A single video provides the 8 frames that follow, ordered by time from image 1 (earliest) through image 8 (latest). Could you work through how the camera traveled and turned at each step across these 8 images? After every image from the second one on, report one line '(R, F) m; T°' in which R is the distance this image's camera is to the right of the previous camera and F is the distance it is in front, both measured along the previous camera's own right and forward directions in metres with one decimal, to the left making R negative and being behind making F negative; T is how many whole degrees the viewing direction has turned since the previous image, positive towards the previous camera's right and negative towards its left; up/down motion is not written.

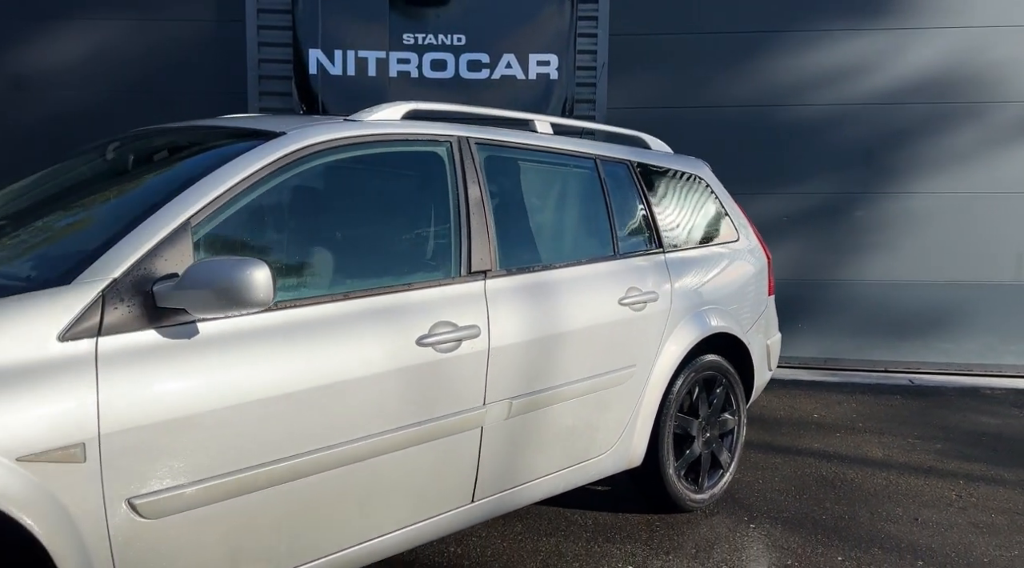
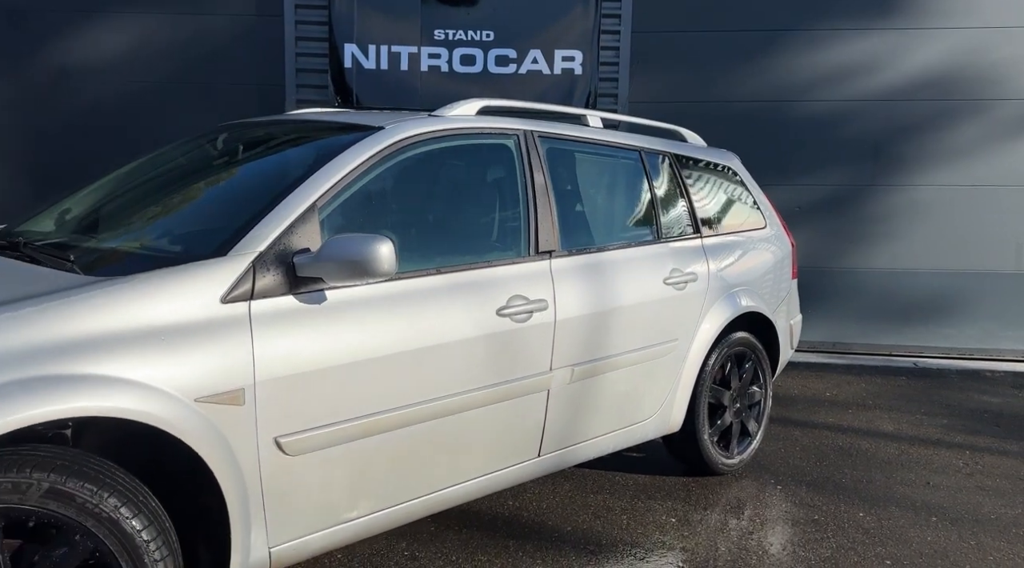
(-0.3, -0.4) m; 0°
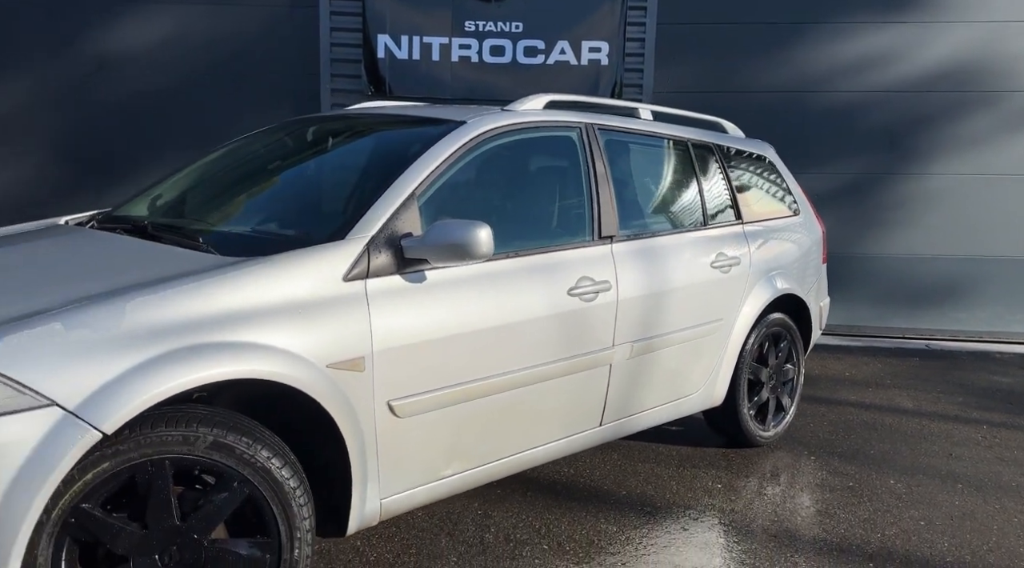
(-0.3, -0.3) m; 0°
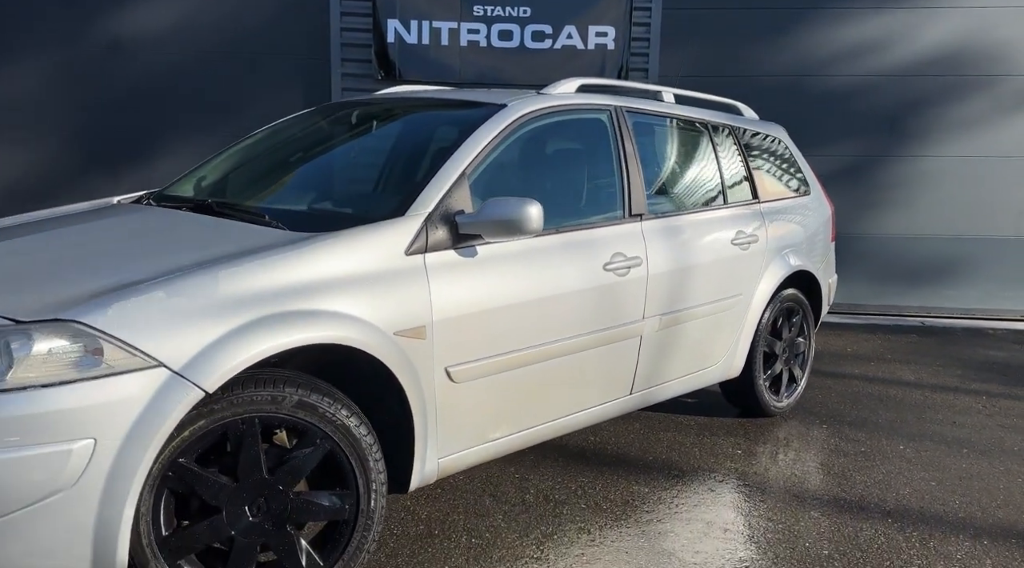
(-0.2, -0.2) m; +1°
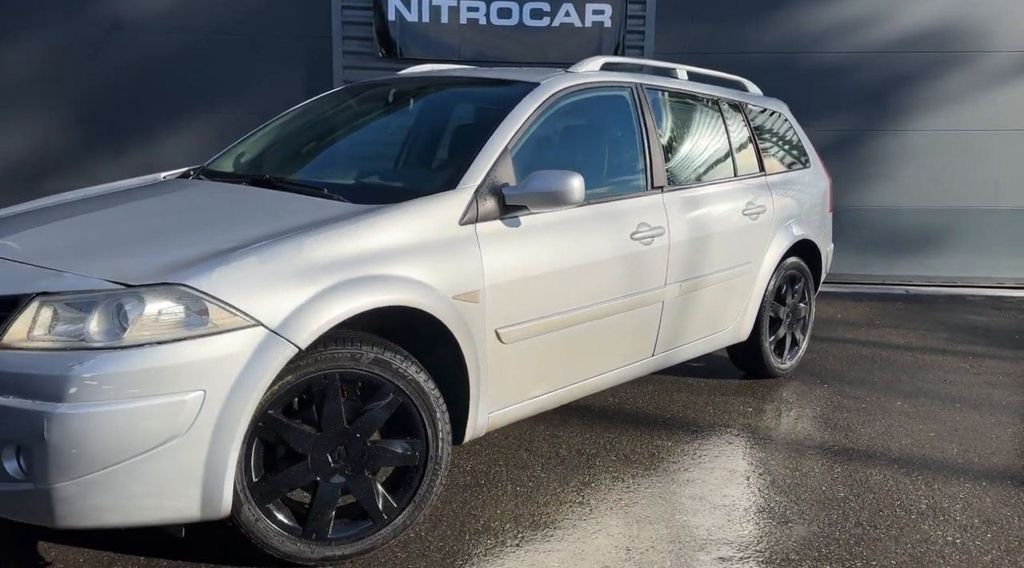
(-0.2, -0.2) m; +2°
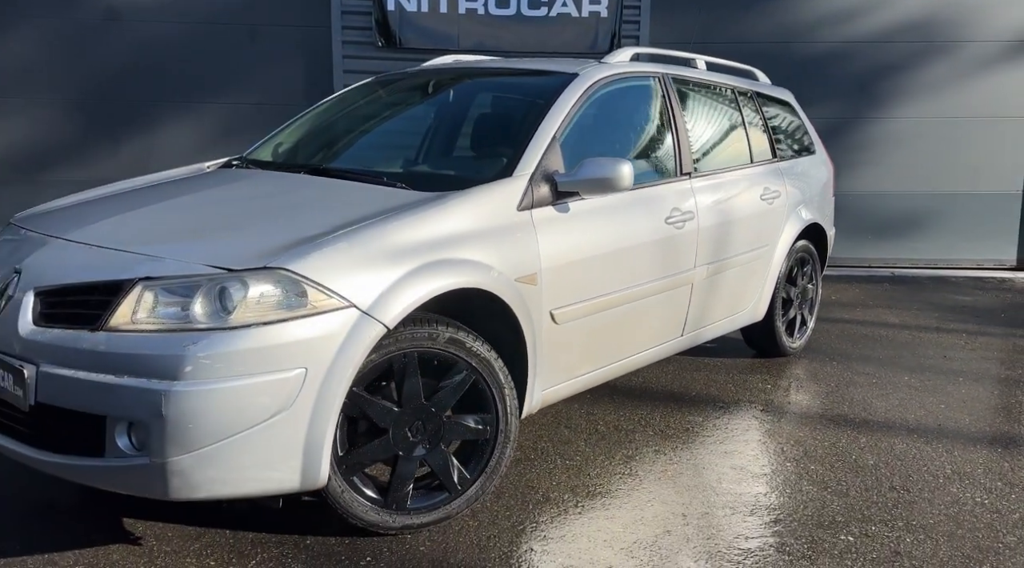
(-0.3, -0.2) m; +2°
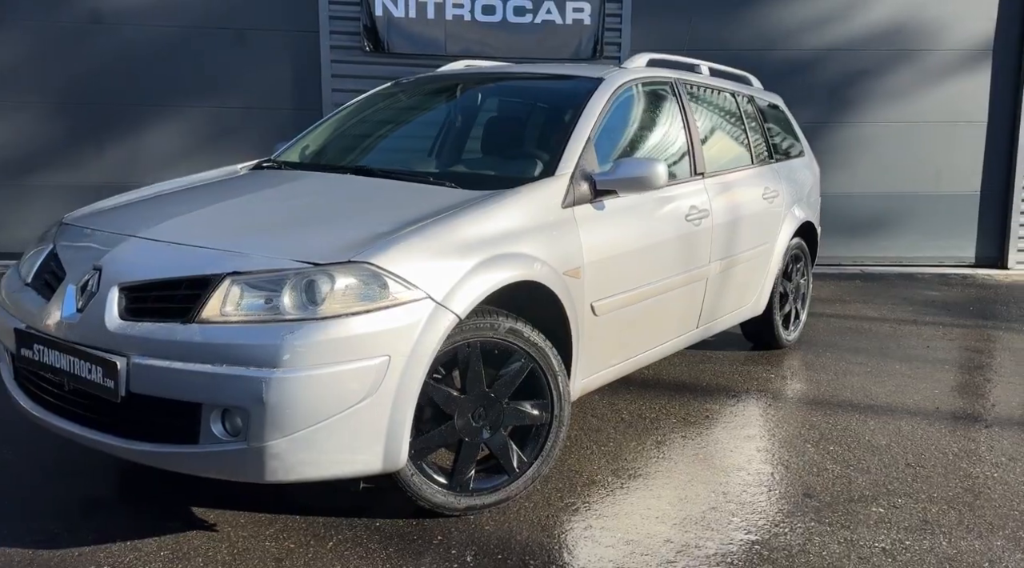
(-0.4, -0.2) m; +3°
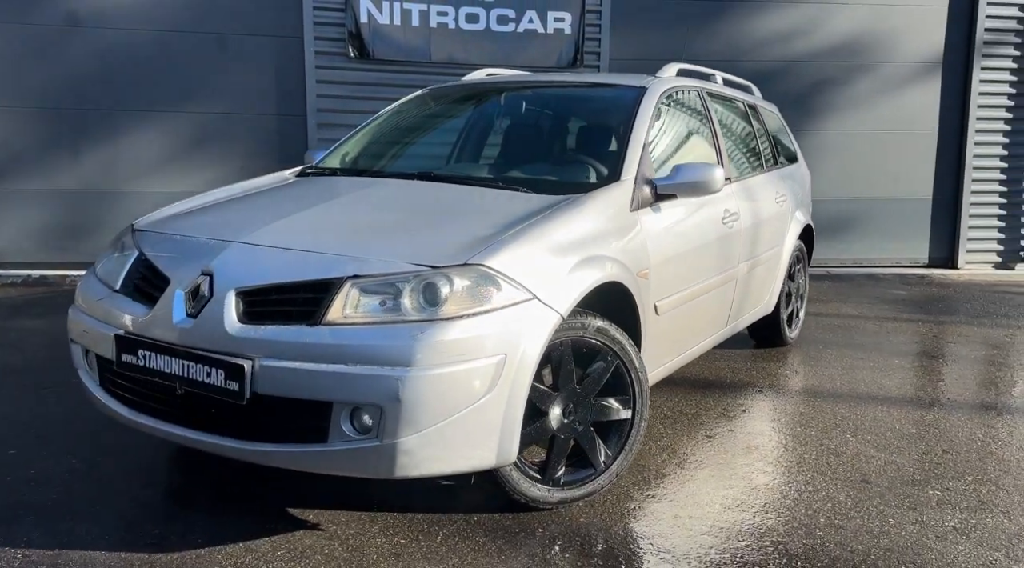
(-0.6, -0.1) m; +5°
